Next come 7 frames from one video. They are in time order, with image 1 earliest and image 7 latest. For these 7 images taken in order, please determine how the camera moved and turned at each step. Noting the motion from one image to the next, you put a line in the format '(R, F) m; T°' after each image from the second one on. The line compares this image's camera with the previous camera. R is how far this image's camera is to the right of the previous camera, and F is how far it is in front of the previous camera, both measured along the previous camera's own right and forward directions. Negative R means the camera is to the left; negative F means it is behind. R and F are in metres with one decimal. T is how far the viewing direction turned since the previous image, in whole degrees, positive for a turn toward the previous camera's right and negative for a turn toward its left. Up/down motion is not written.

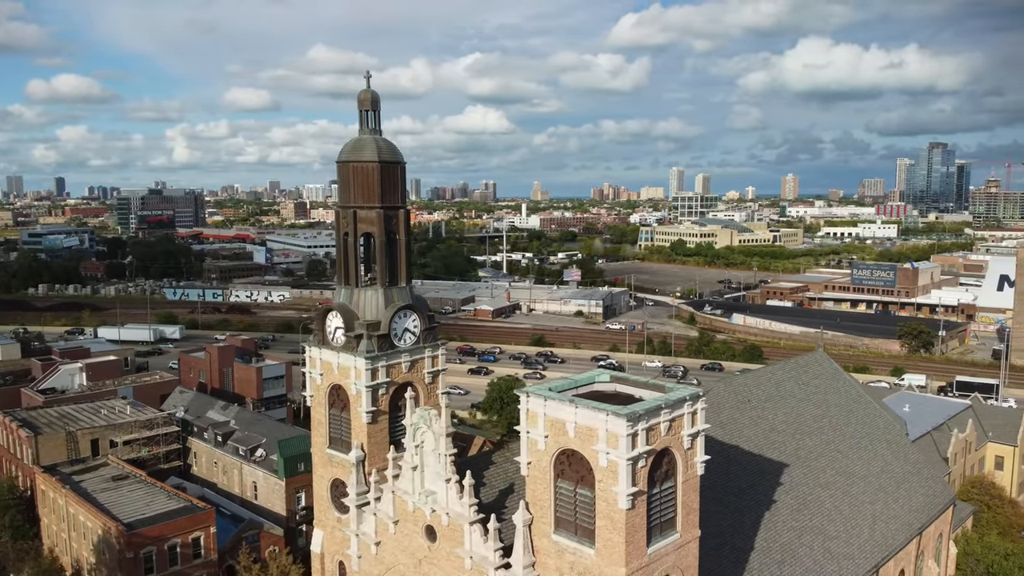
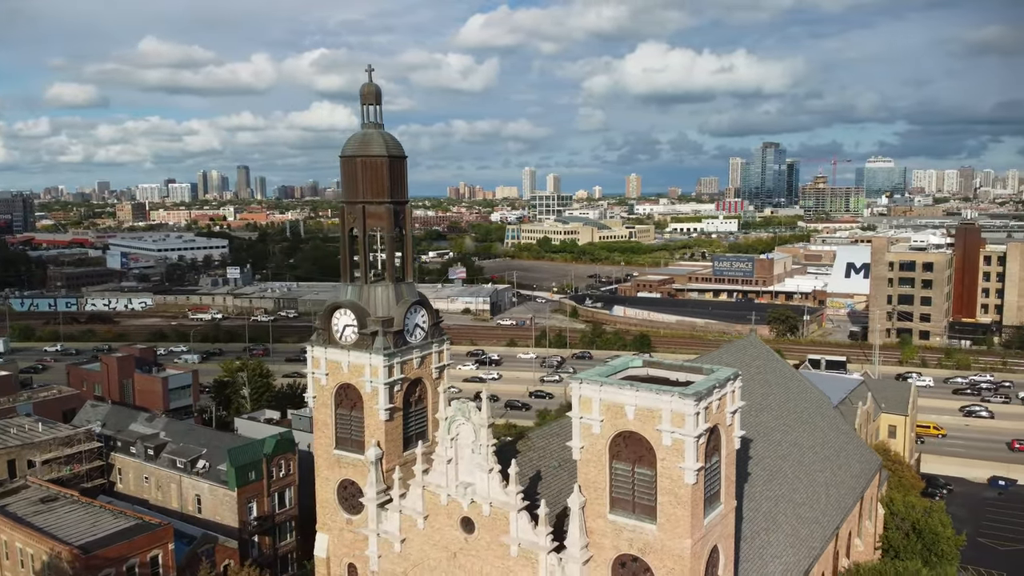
(-4.3, 0.0) m; +11°
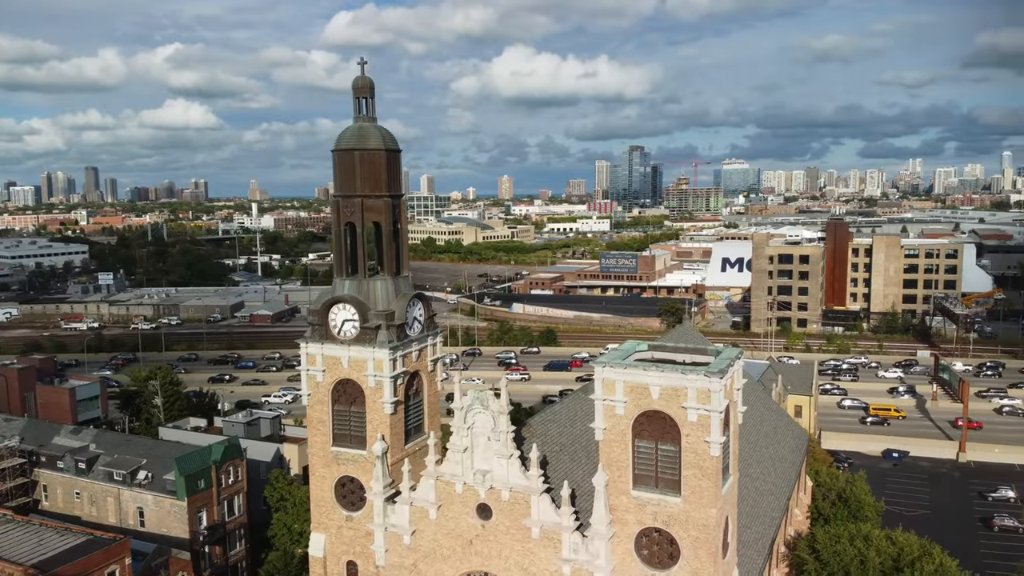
(-3.4, -0.2) m; +9°
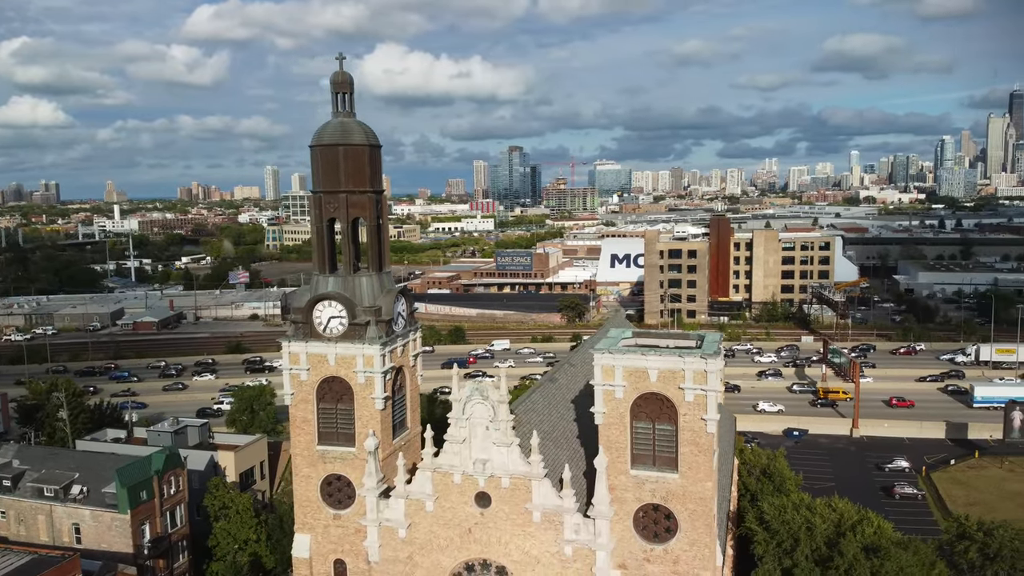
(-2.9, -0.3) m; +9°
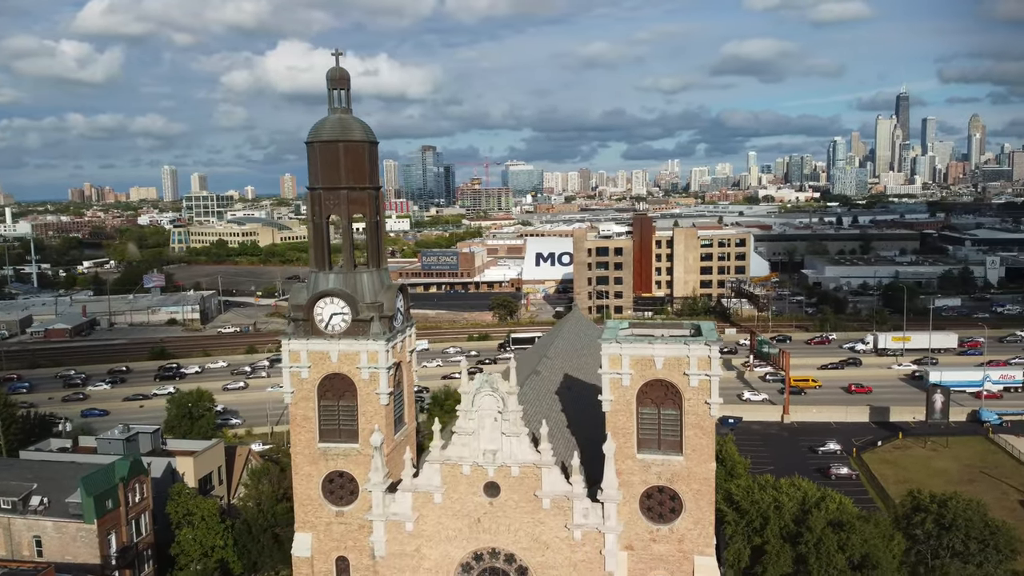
(-2.4, -0.3) m; +6°
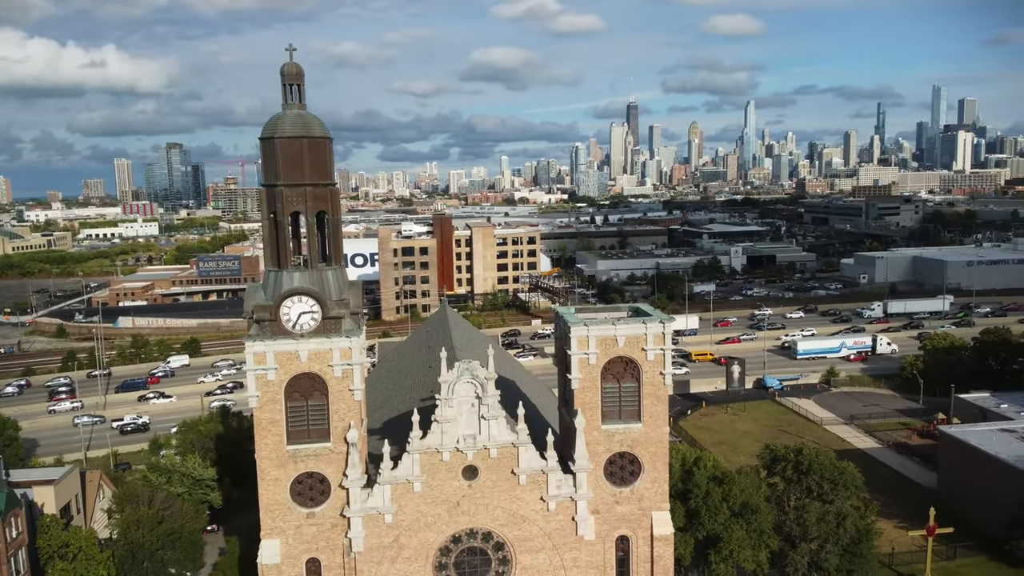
(-5.5, -0.4) m; +17°
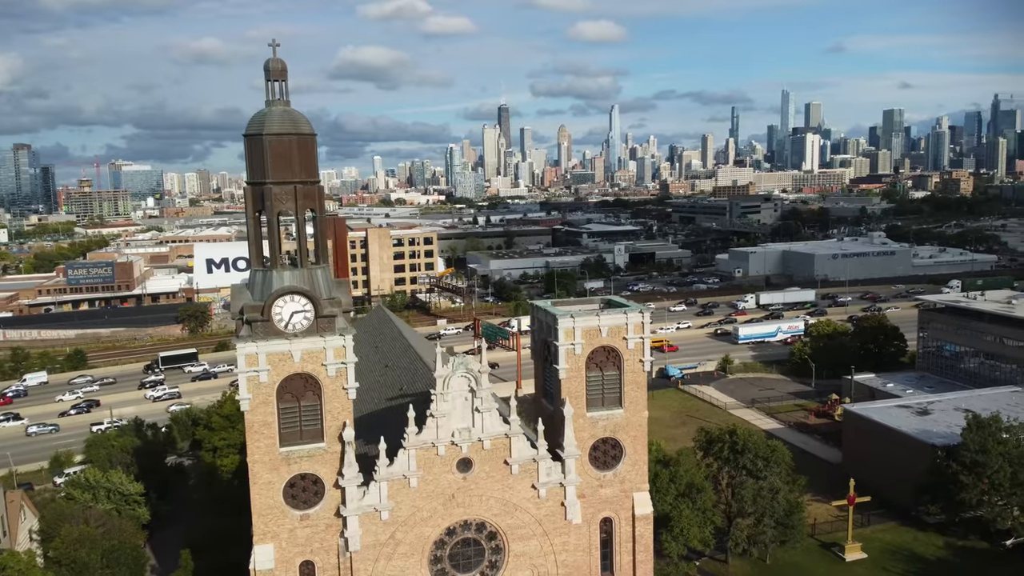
(-3.1, -0.3) m; +9°
